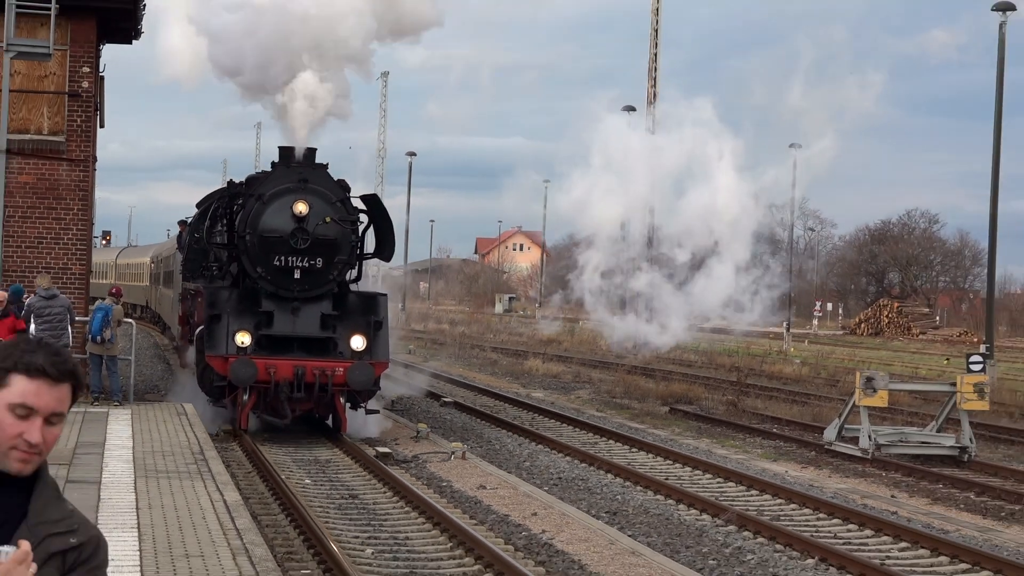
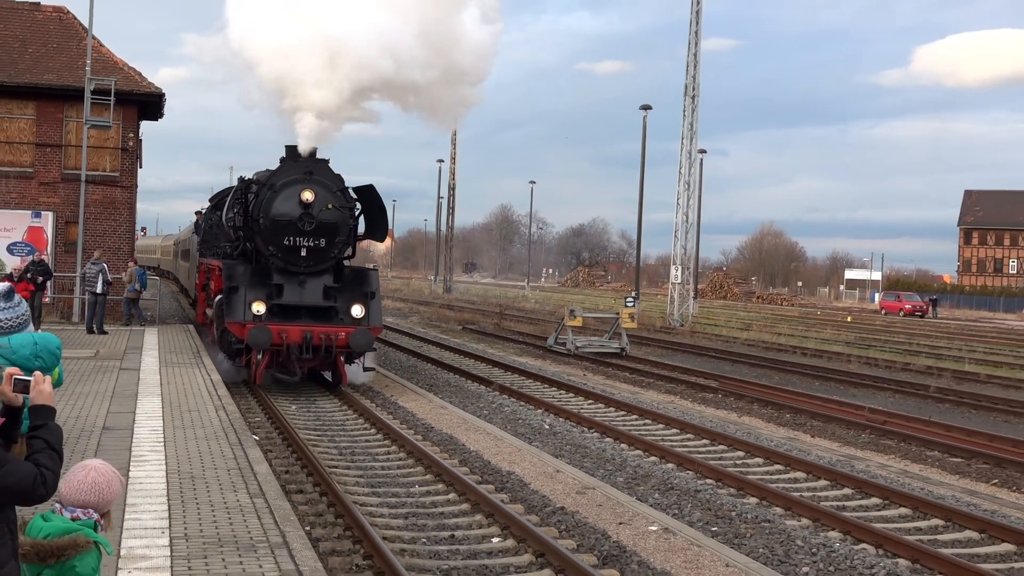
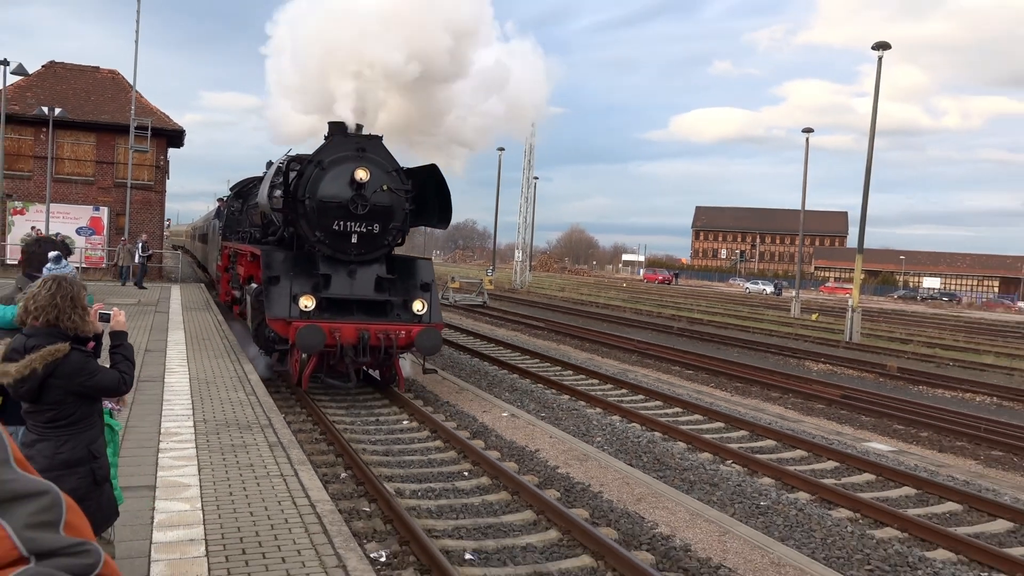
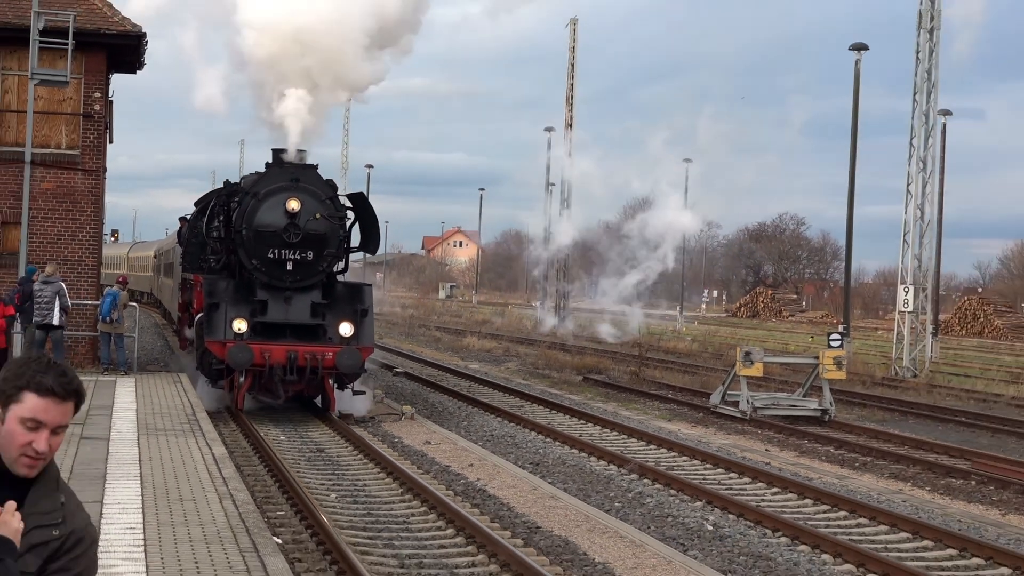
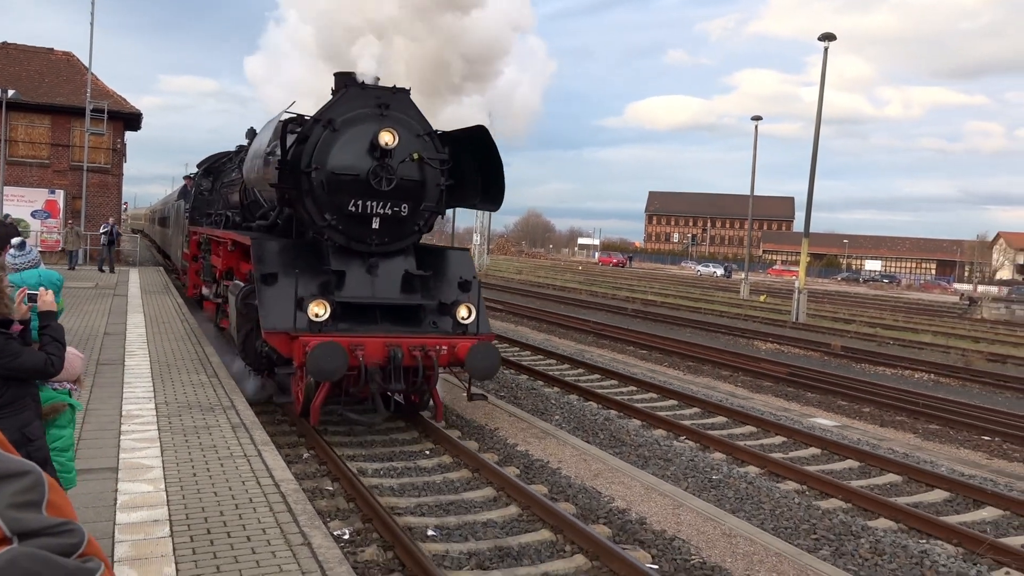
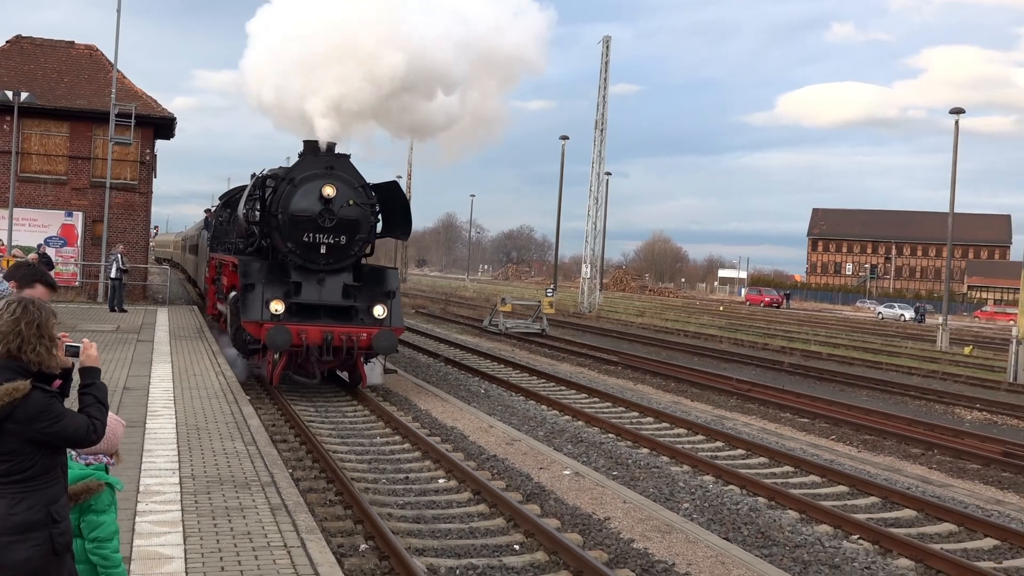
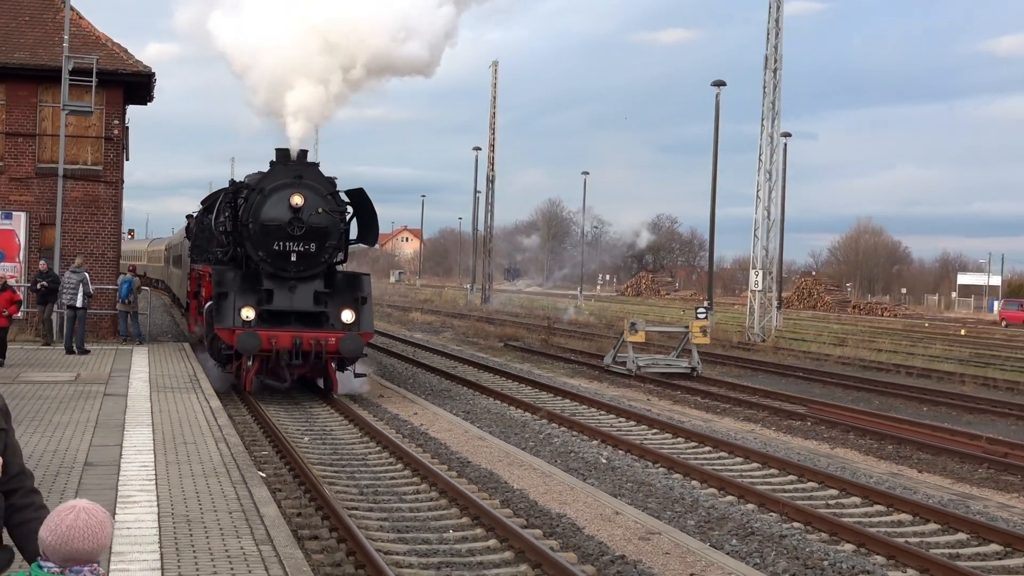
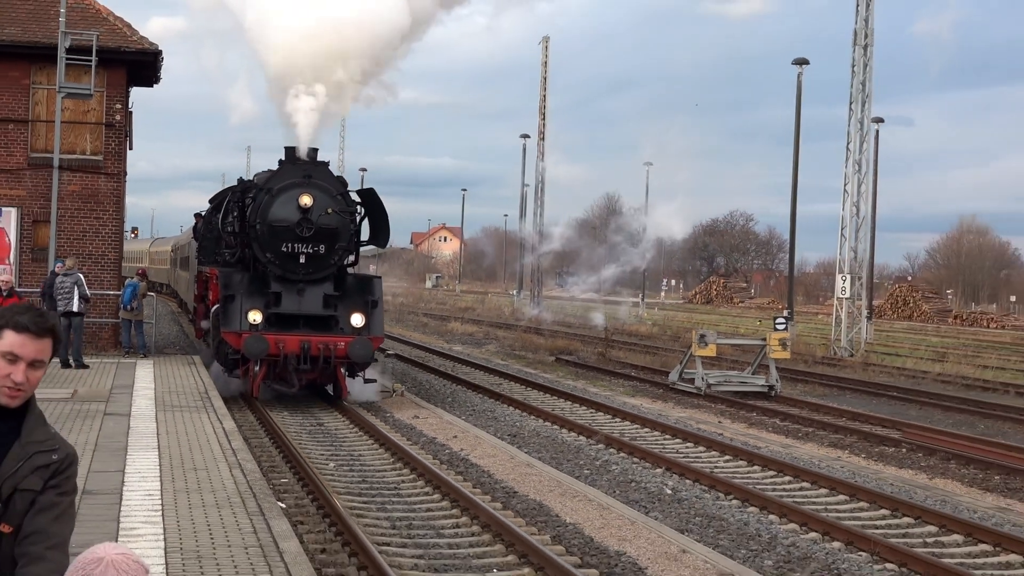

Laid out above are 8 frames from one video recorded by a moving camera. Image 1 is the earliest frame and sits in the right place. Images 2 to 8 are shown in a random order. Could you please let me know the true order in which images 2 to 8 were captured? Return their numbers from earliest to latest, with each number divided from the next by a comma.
4, 8, 7, 2, 6, 3, 5
